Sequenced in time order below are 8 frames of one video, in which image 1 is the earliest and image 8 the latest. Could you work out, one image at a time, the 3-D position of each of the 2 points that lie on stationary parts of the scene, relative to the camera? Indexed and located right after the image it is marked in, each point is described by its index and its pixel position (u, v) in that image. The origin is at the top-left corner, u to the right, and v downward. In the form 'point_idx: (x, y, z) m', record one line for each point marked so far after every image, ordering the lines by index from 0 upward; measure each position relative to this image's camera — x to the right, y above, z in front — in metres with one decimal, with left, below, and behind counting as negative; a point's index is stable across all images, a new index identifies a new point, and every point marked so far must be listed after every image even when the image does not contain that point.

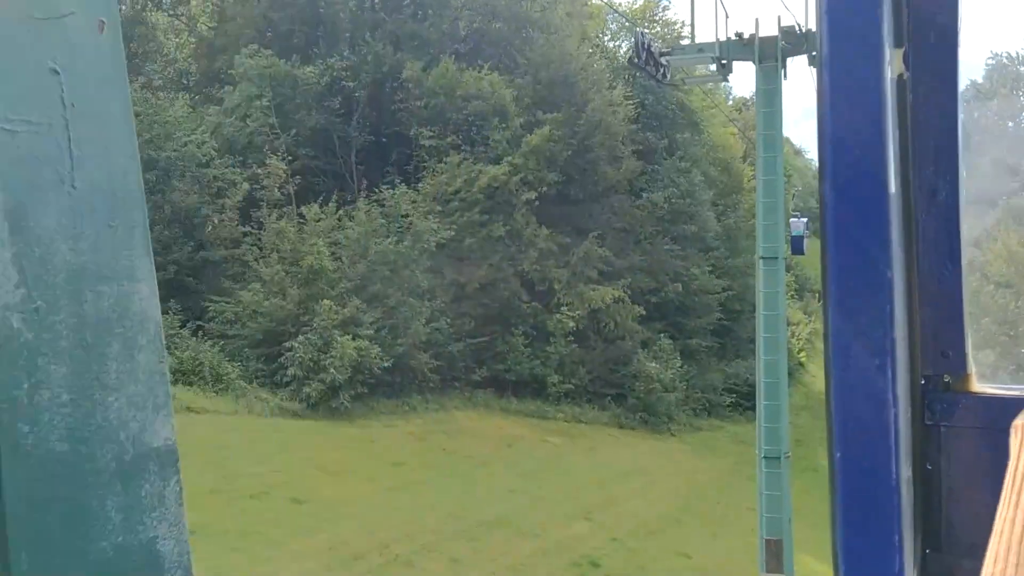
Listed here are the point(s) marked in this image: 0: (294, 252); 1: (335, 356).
0: (-4.1, +0.7, +16.1) m
1: (-3.1, -1.2, +14.8) m
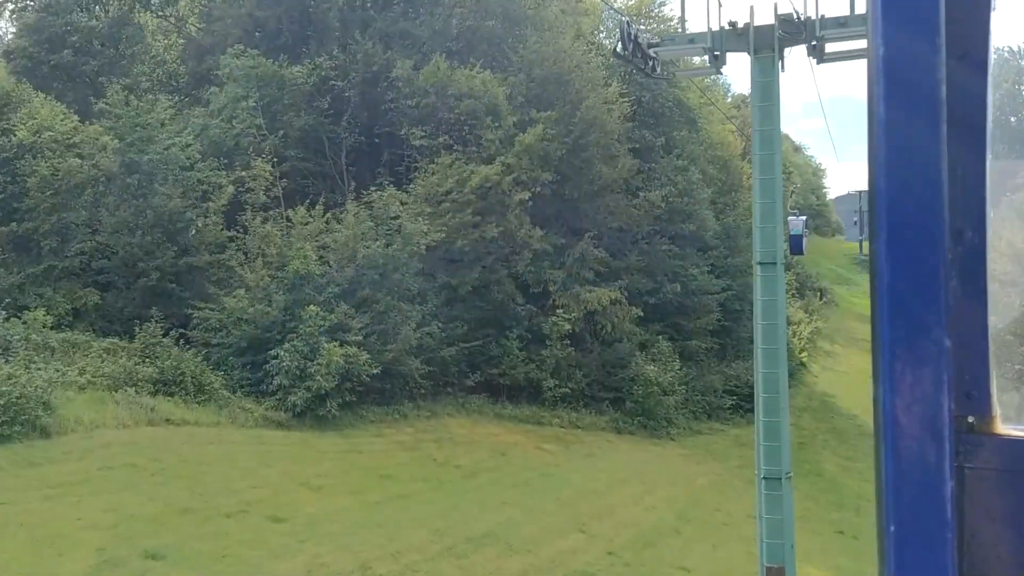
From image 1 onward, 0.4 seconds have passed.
0: (-4.3, +0.6, +15.6) m
1: (-3.3, -1.3, +14.4) m
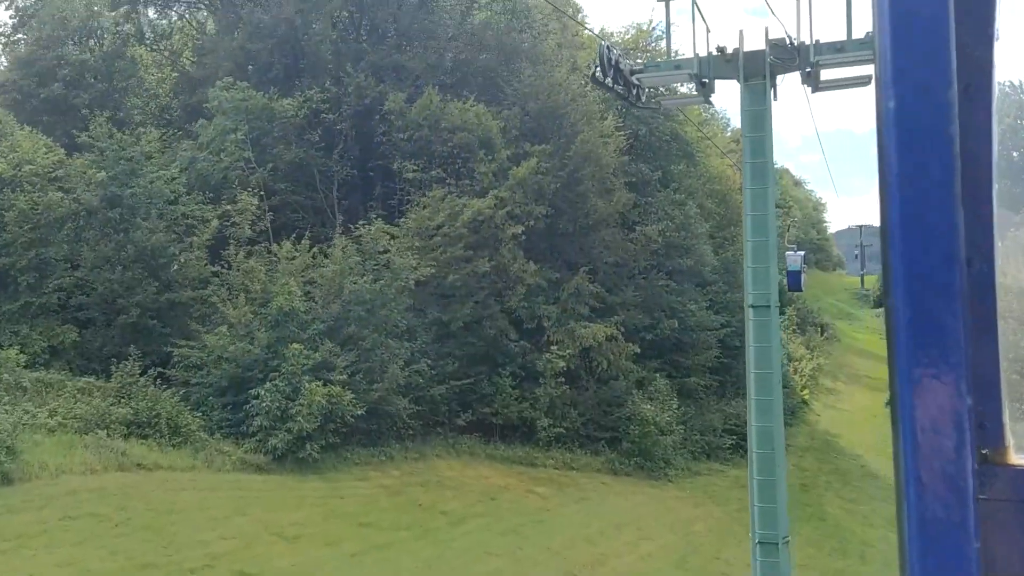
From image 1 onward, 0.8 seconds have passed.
0: (-4.4, -0.1, +15.2) m
1: (-3.4, -1.9, +13.9) m
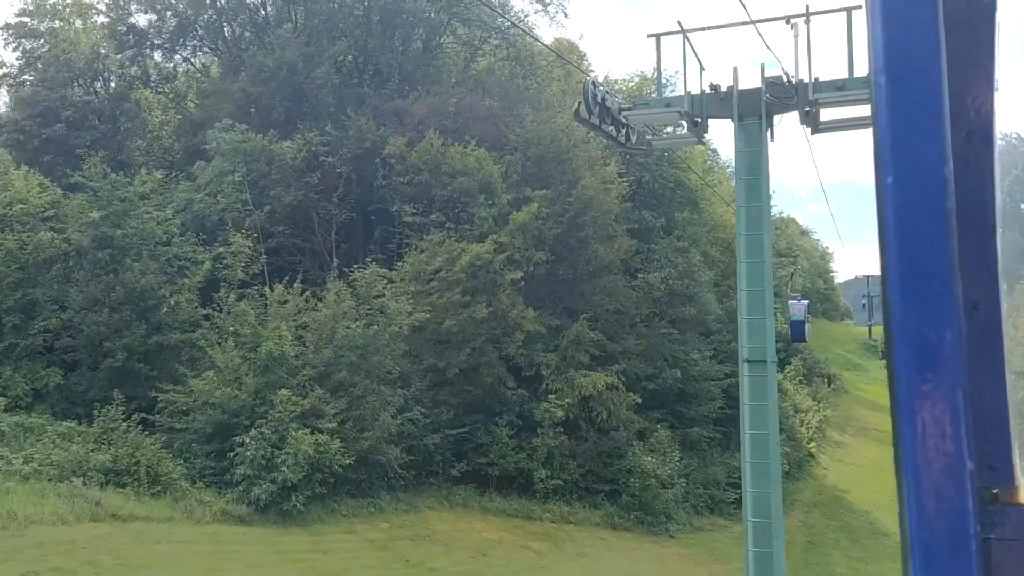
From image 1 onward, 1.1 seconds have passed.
0: (-4.5, -0.8, +14.8) m
1: (-3.5, -2.6, +13.4) m
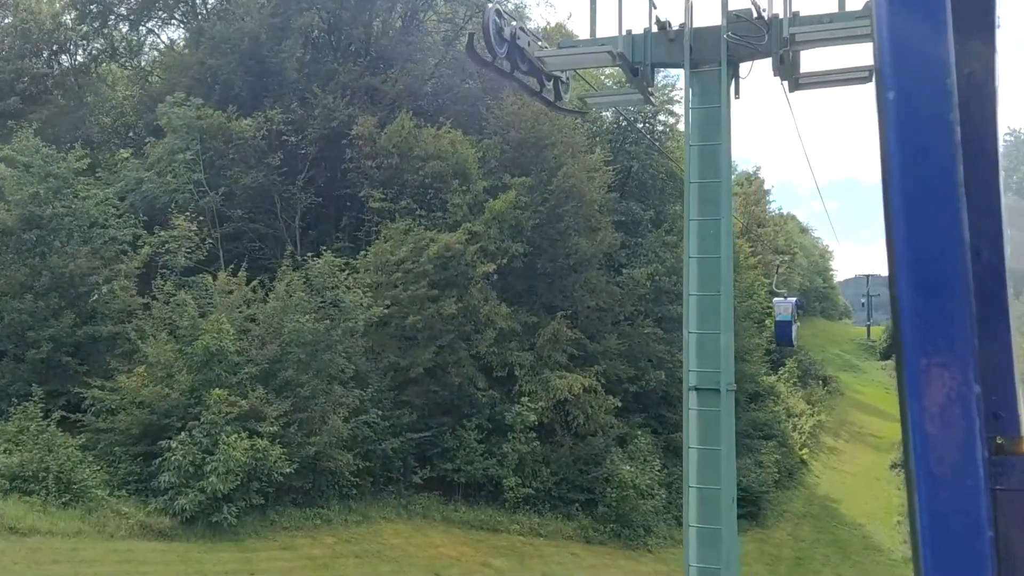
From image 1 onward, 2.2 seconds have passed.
0: (-5.1, -0.7, +13.5) m
1: (-4.2, -2.4, +12.1) m
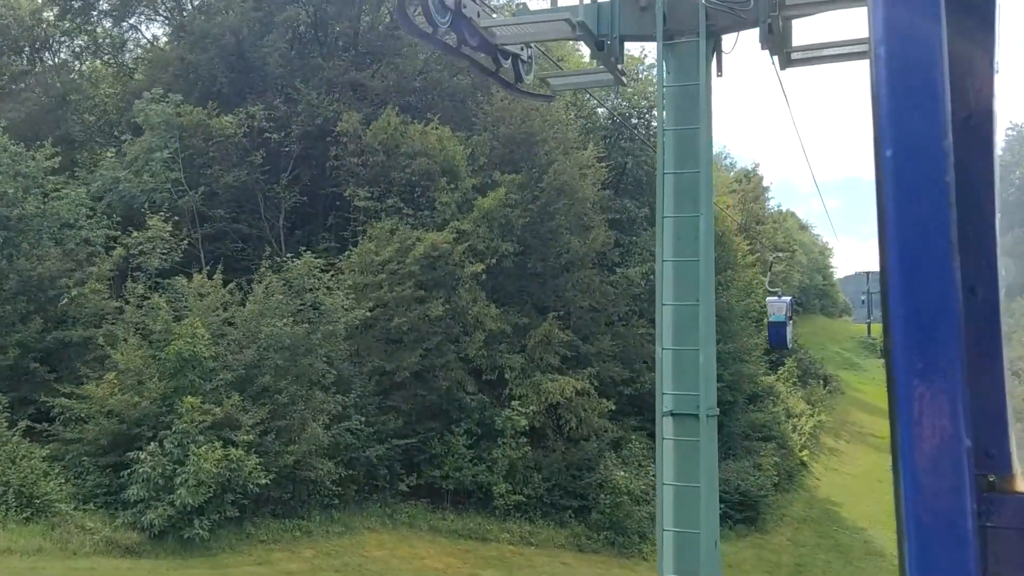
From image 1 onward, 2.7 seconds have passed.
0: (-5.3, -0.7, +13.0) m
1: (-4.4, -2.5, +11.6) m
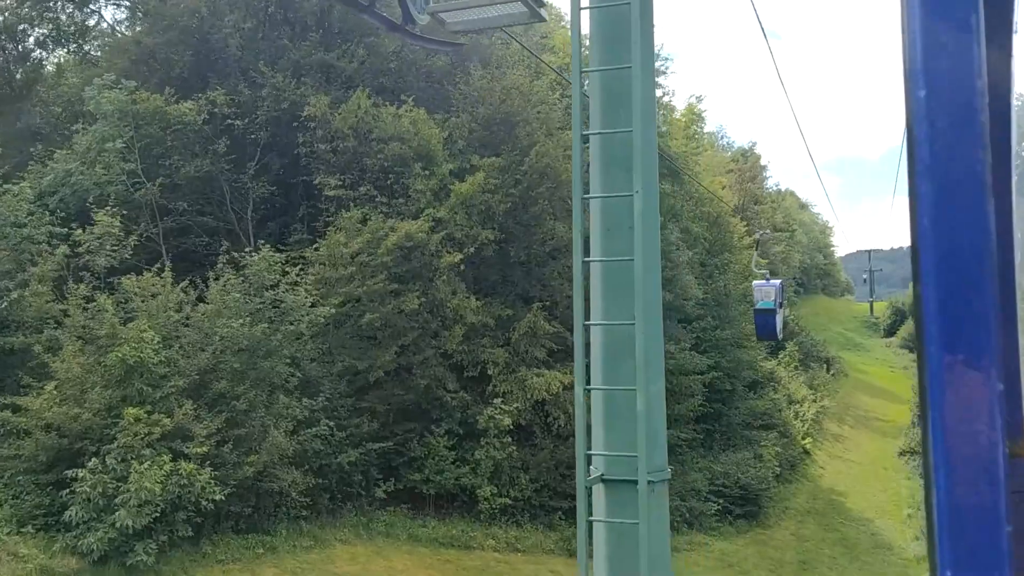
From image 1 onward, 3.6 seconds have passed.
0: (-5.7, -0.7, +12.0) m
1: (-4.7, -2.5, +10.6) m
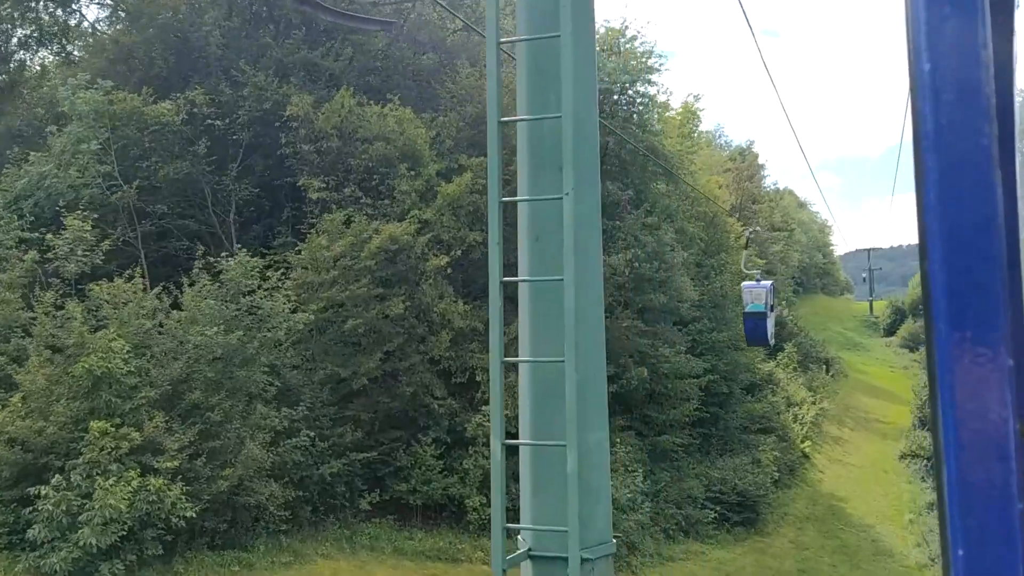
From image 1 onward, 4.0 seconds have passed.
0: (-5.9, -0.8, +11.5) m
1: (-4.9, -2.6, +10.1) m
